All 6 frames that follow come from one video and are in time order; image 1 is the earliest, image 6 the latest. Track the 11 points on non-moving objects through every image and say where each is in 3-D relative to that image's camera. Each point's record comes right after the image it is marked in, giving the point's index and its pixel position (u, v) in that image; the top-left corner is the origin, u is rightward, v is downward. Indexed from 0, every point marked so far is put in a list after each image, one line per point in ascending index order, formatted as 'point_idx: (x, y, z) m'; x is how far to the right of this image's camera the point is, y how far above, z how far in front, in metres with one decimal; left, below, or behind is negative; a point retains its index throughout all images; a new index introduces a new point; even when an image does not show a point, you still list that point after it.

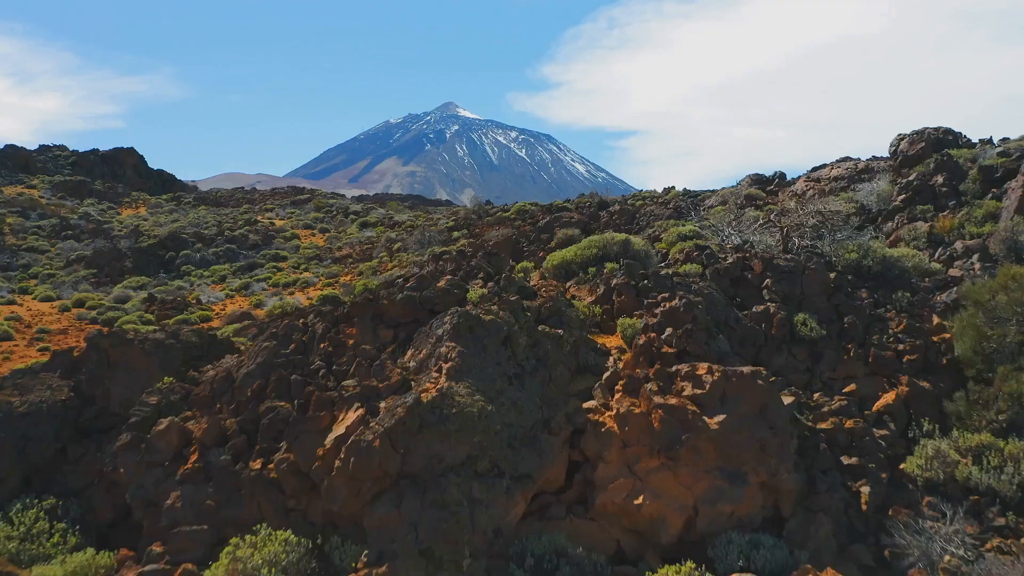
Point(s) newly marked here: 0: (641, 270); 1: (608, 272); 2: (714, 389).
0: (+1.3, +0.2, +7.6) m
1: (+0.9, +0.2, +7.6) m
2: (+1.4, -0.7, +5.5) m
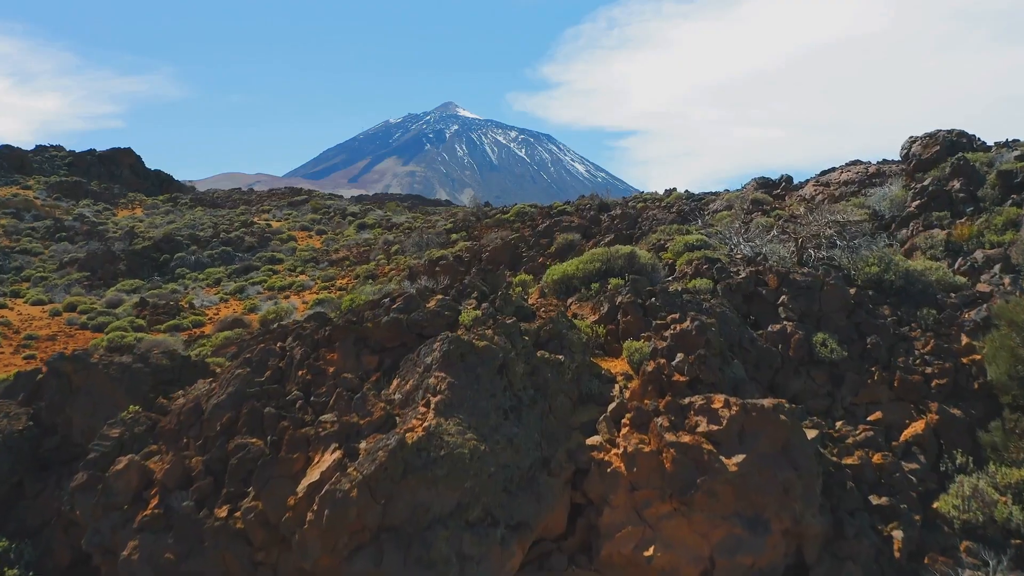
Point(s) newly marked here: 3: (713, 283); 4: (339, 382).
0: (+1.2, 0.0, +7.0) m
1: (+0.9, 0.0, +7.1) m
2: (+1.4, -0.9, +5.0) m
3: (+2.0, +0.1, +7.6) m
4: (-1.2, -0.7, +5.4) m
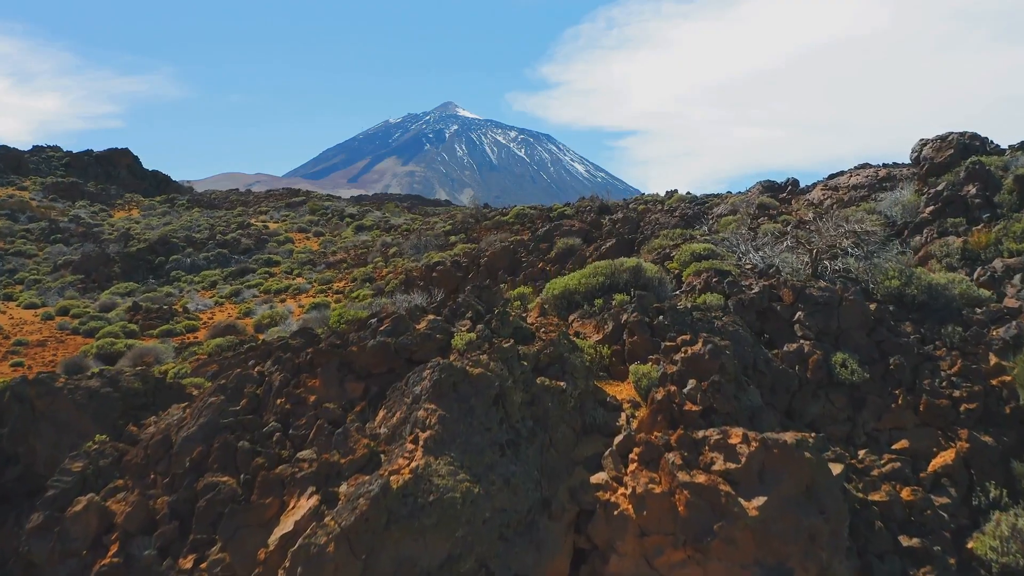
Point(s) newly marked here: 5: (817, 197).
0: (+1.2, -0.1, +6.6) m
1: (+0.9, -0.1, +6.6) m
2: (+1.4, -1.0, +4.5) m
3: (+2.0, -0.1, +7.2) m
4: (-1.2, -0.8, +4.9) m
5: (+5.9, +1.7, +14.9) m
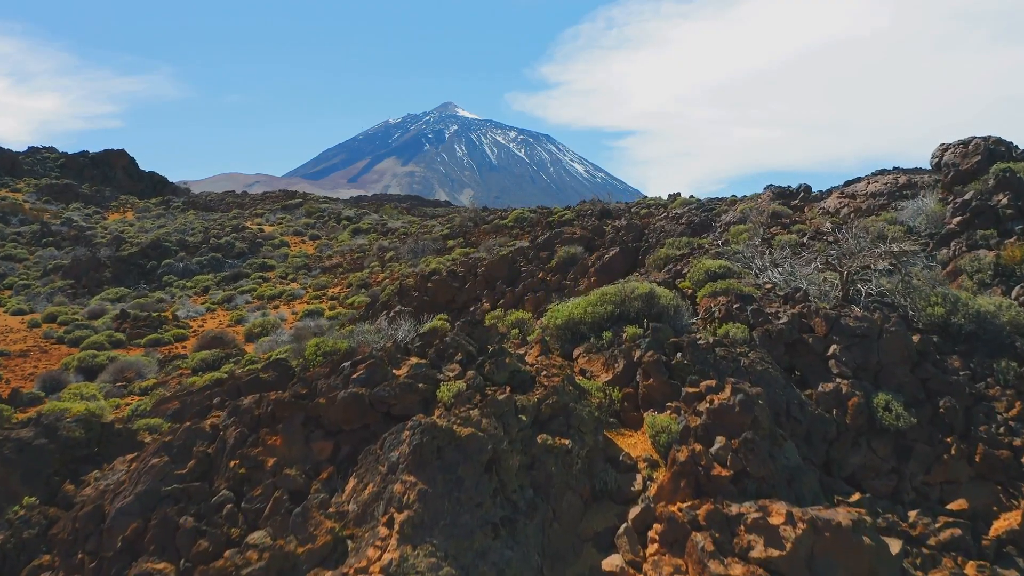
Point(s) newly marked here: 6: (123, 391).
0: (+1.2, -0.4, +5.8) m
1: (+0.9, -0.4, +5.8) m
2: (+1.4, -1.3, +3.7) m
3: (+1.9, -0.3, +6.4) m
4: (-1.3, -1.0, +4.1) m
5: (+5.9, +1.5, +14.1) m
6: (-7.8, -2.1, +15.3) m
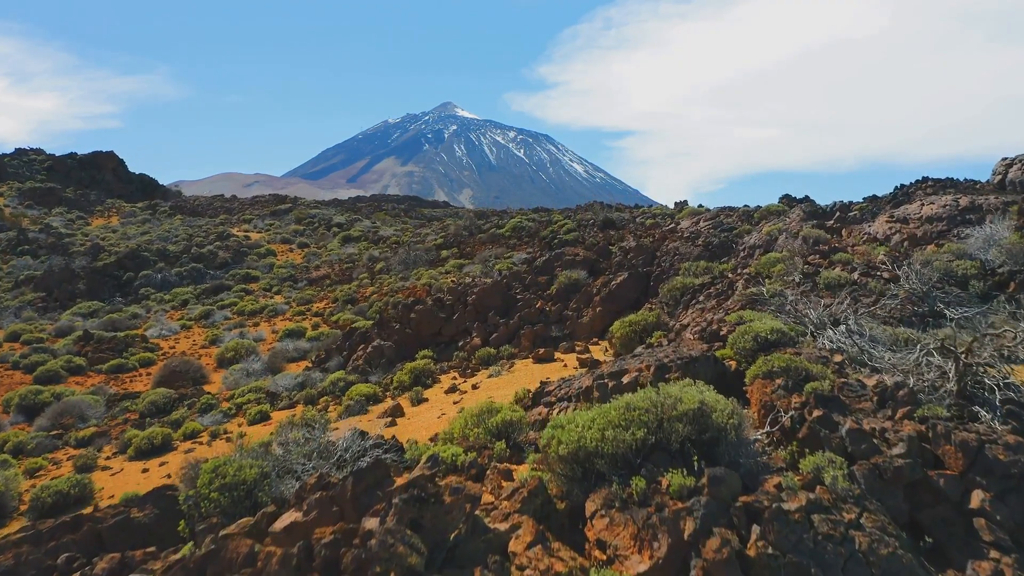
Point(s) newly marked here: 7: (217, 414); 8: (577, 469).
0: (+1.1, -1.0, +3.7) m
1: (+0.8, -1.0, +3.8) m
2: (+1.3, -1.9, +1.6) m
3: (+1.8, -0.9, +4.3) m
4: (-1.4, -1.7, +2.1) m
5: (+5.8, +0.9, +12.1) m
6: (-7.9, -2.7, +13.3) m
7: (-5.1, -2.2, +13.3) m
8: (+0.4, -1.0, +4.2) m
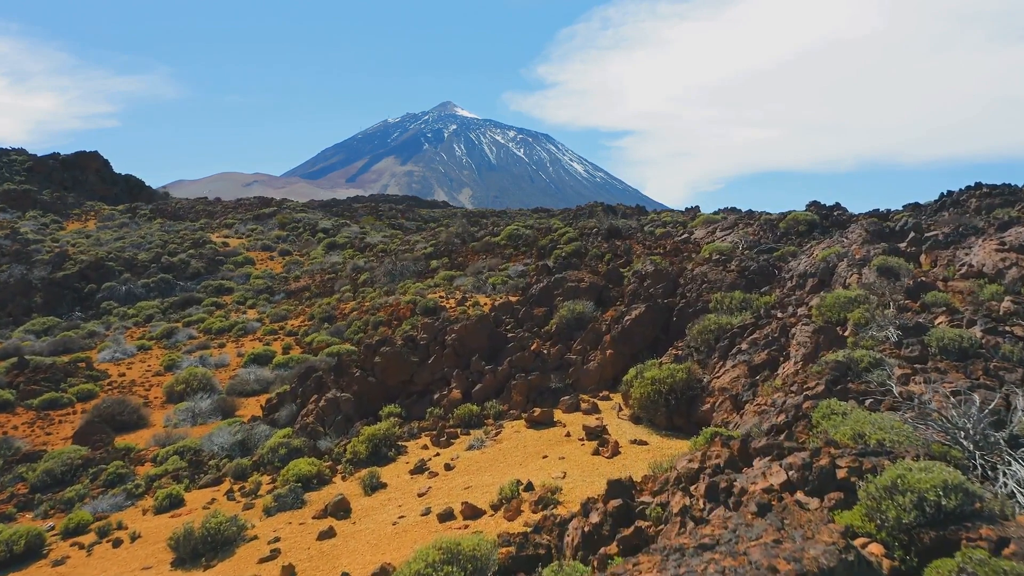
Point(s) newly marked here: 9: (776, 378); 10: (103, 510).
0: (+0.9, -1.6, +0.8) m
1: (+0.6, -1.6, +0.8) m
2: (+1.1, -2.5, -1.3) m
3: (+1.7, -1.5, +1.3) m
4: (-1.5, -2.3, -0.9) m
5: (+5.6, +0.3, +9.1) m
6: (-8.1, -3.3, +10.3) m
7: (-5.3, -2.8, +10.4) m
8: (+0.2, -1.6, +1.2) m
9: (+2.6, -0.7, +7.8) m
10: (-5.3, -2.9, +10.1) m
